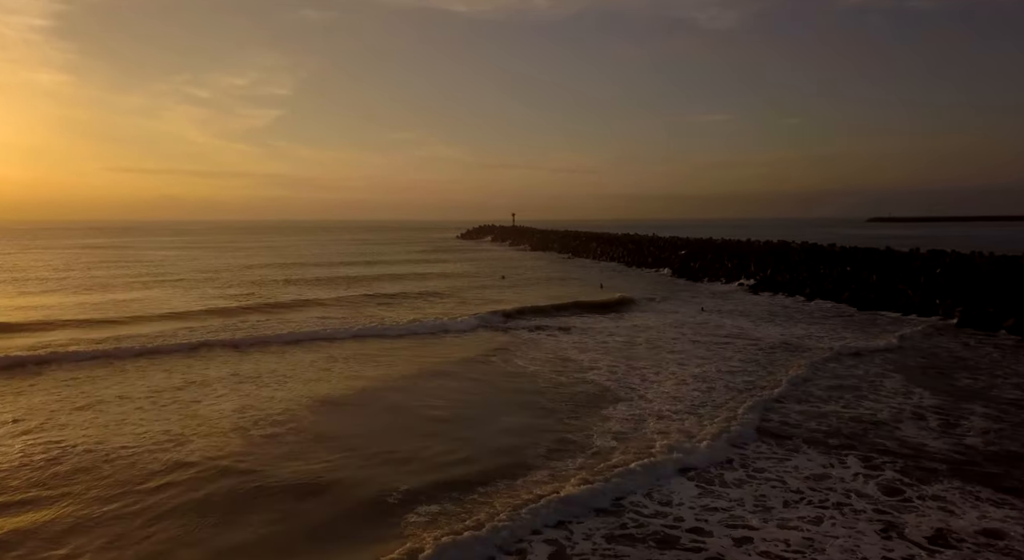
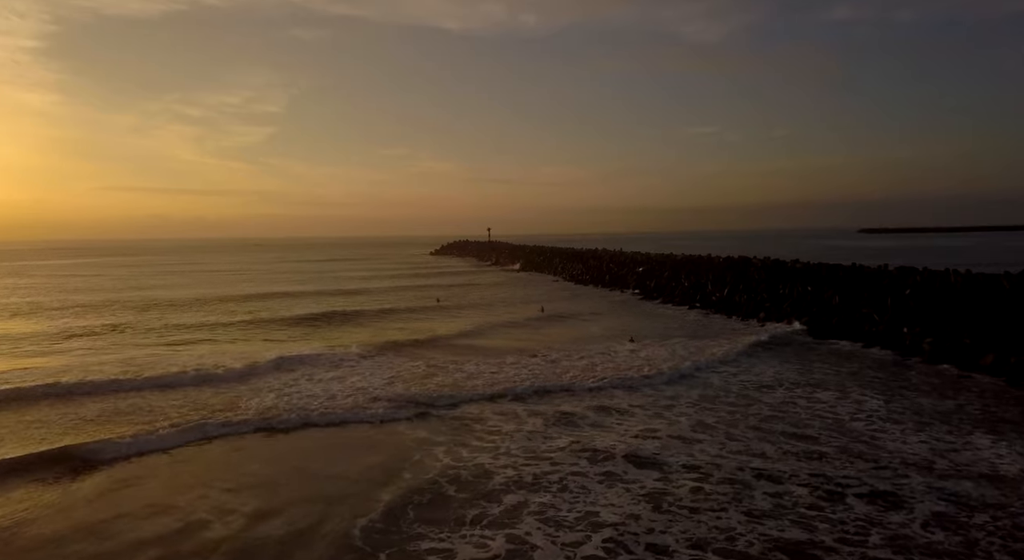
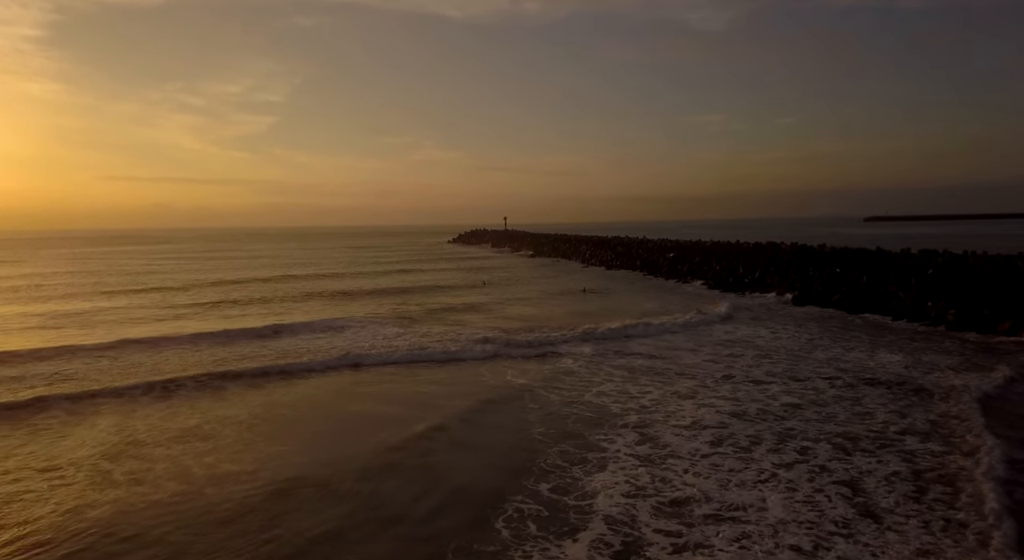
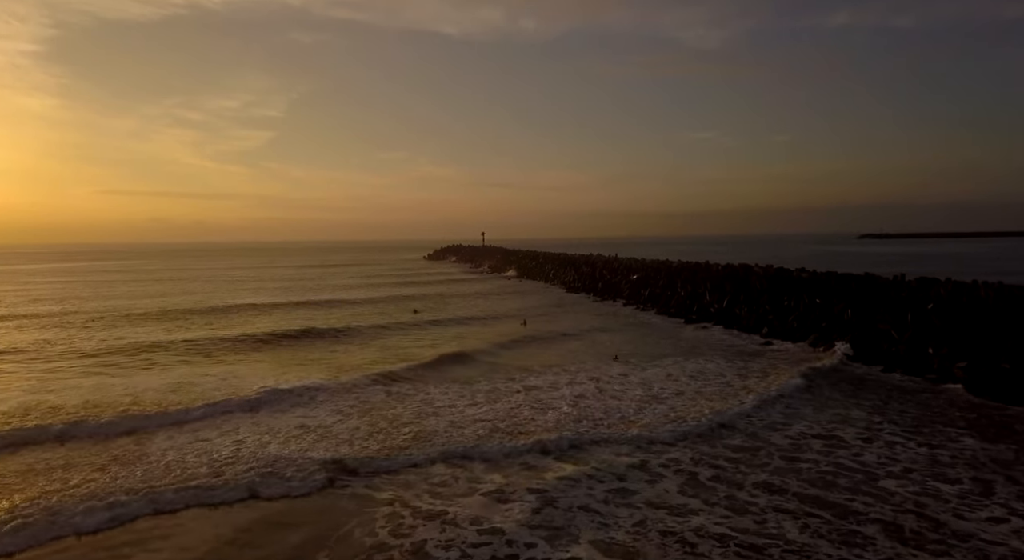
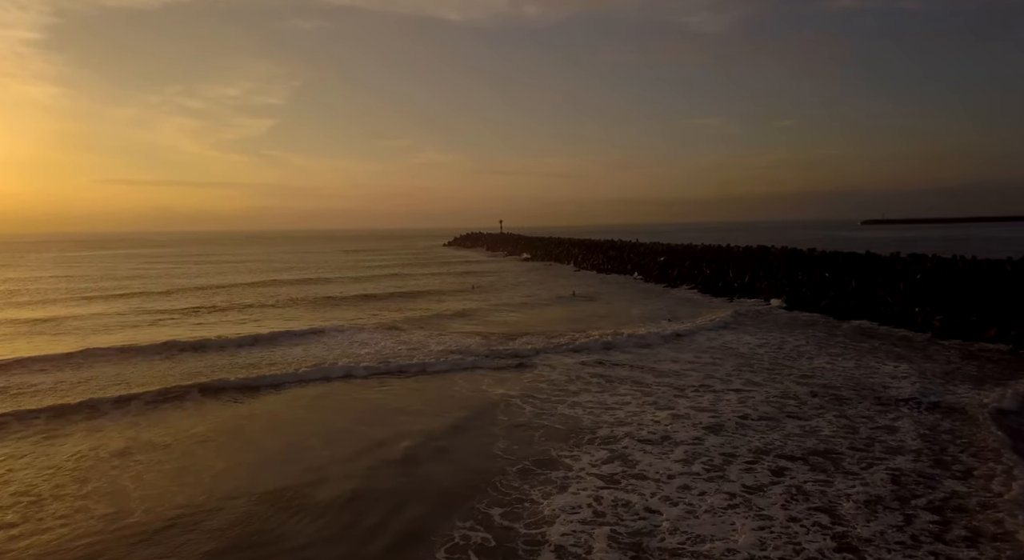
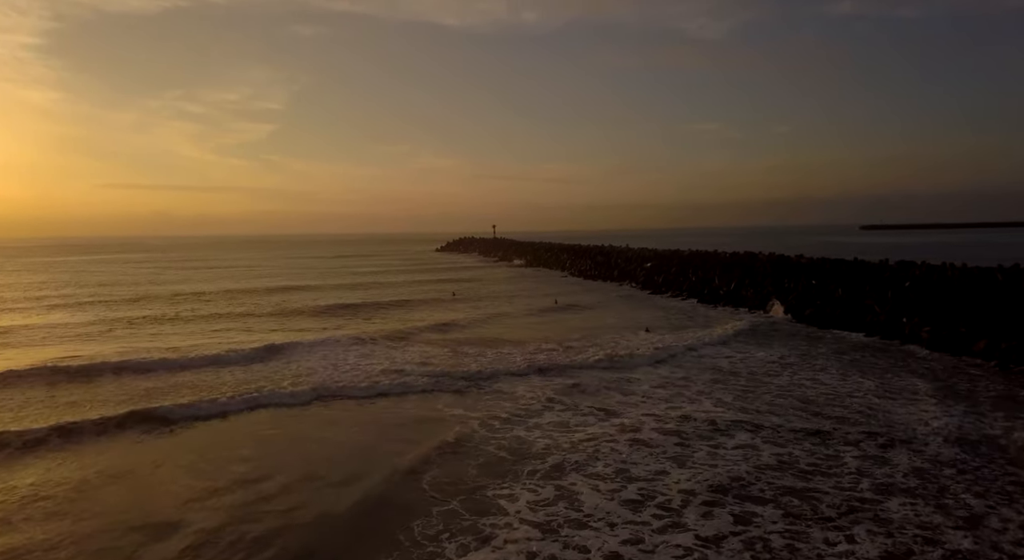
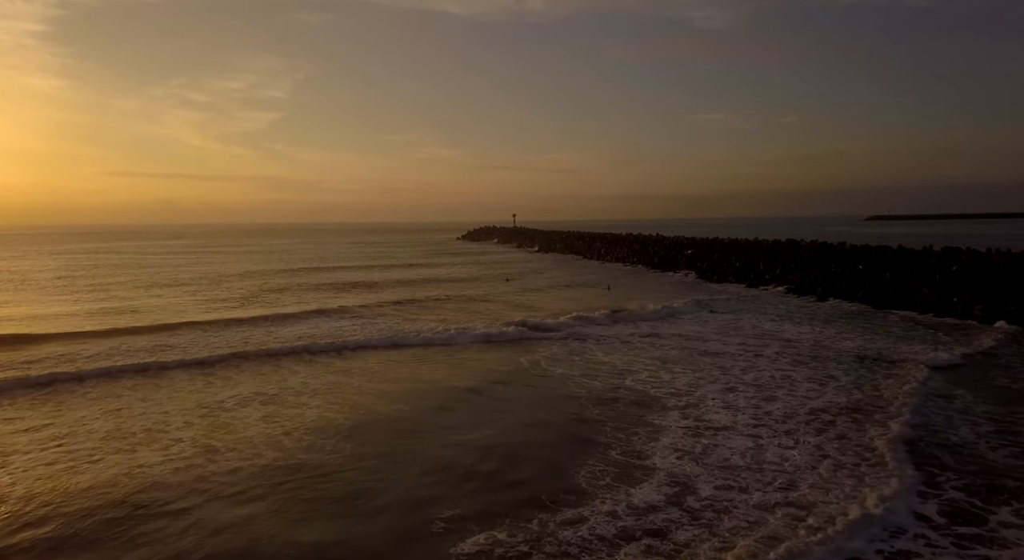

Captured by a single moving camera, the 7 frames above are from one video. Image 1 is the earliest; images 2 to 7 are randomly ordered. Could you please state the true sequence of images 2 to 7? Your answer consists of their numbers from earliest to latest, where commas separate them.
7, 3, 5, 6, 2, 4
